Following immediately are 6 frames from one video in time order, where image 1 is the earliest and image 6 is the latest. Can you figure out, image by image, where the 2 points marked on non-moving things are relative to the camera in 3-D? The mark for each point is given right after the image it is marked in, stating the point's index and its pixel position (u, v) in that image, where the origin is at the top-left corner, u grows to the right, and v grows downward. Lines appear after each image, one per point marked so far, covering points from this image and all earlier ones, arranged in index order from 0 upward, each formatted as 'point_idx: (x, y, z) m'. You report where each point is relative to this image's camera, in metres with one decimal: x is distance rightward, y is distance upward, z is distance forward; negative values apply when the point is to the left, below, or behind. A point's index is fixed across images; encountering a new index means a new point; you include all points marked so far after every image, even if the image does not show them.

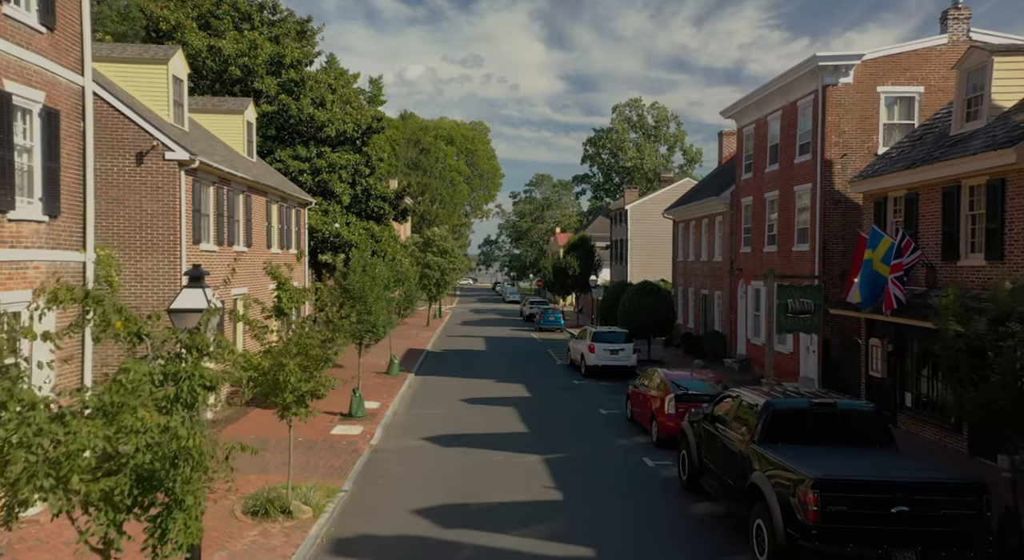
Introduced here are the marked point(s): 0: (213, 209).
0: (-6.4, +1.5, +18.8) m
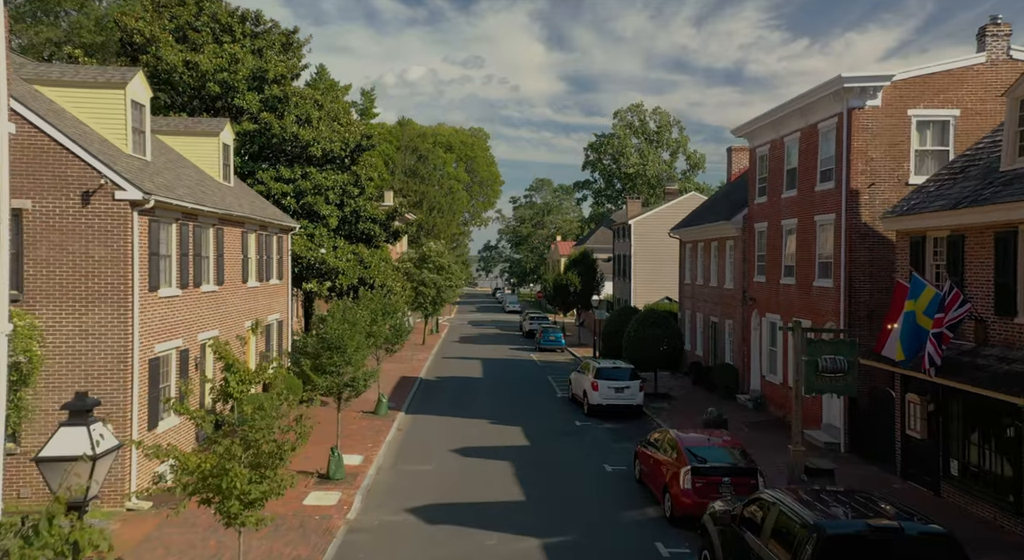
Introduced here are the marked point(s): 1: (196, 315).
0: (-6.5, +0.6, +17.0) m
1: (-6.5, -0.7, +18.2) m
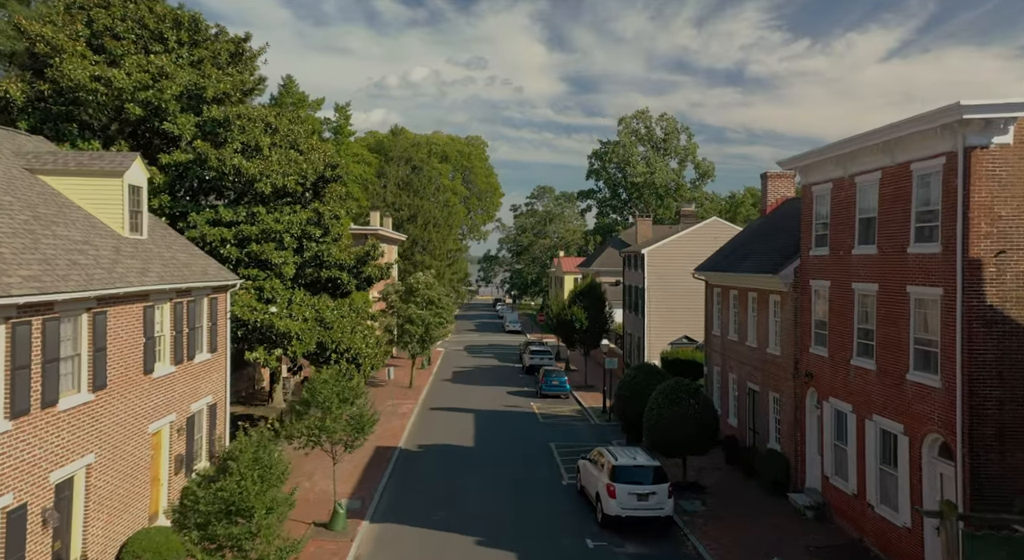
0: (-6.7, -1.1, +11.6) m
1: (-6.7, -2.4, +12.8) m
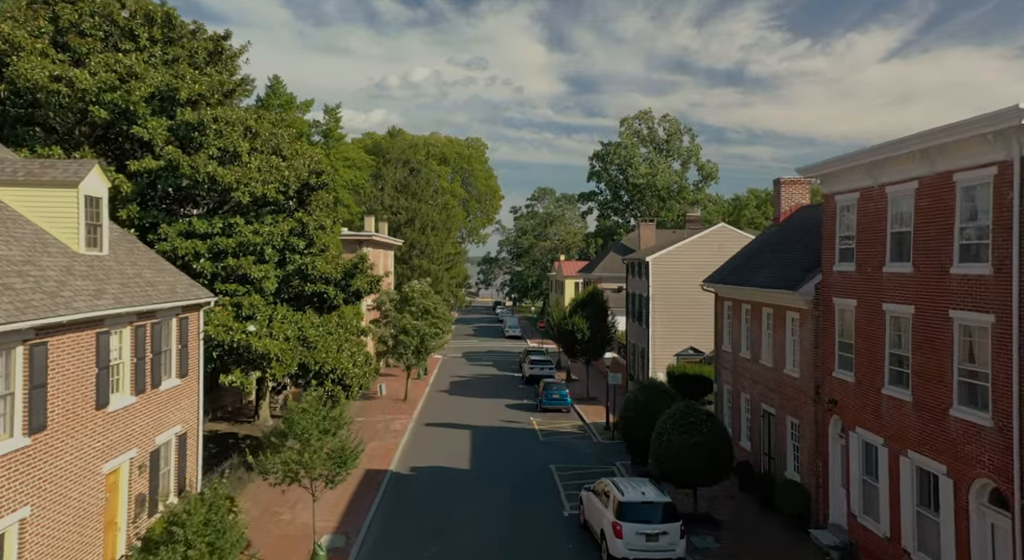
0: (-6.7, -1.5, +9.8) m
1: (-6.8, -2.8, +11.1) m
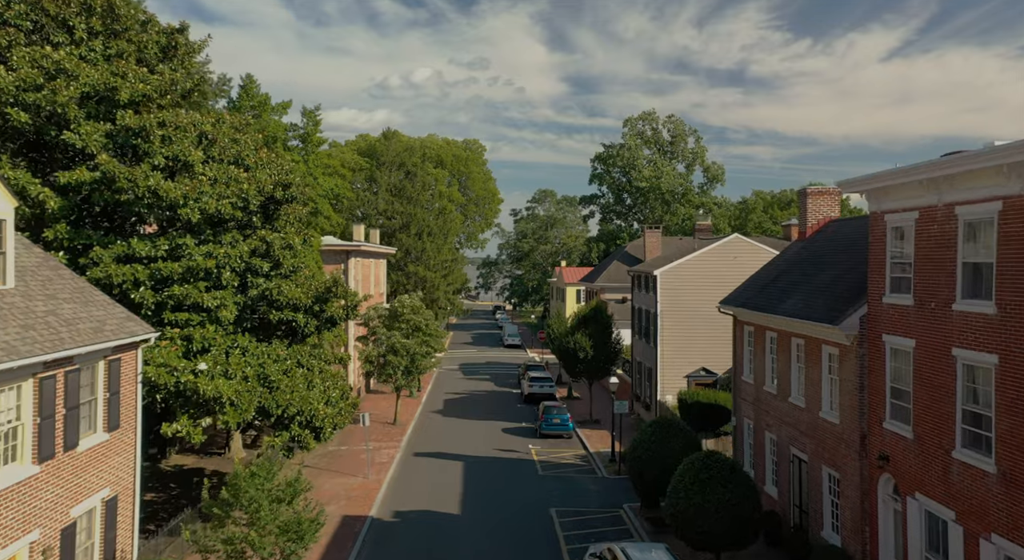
0: (-6.9, -2.1, +6.9) m
1: (-6.9, -3.4, +8.1) m
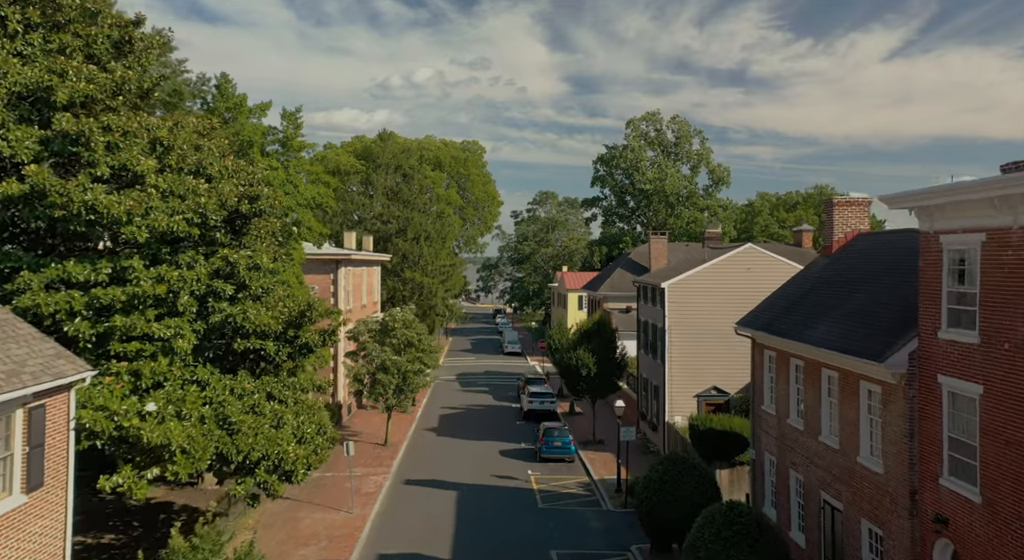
0: (-7.0, -2.6, +4.5) m
1: (-7.1, -4.0, +5.7) m
